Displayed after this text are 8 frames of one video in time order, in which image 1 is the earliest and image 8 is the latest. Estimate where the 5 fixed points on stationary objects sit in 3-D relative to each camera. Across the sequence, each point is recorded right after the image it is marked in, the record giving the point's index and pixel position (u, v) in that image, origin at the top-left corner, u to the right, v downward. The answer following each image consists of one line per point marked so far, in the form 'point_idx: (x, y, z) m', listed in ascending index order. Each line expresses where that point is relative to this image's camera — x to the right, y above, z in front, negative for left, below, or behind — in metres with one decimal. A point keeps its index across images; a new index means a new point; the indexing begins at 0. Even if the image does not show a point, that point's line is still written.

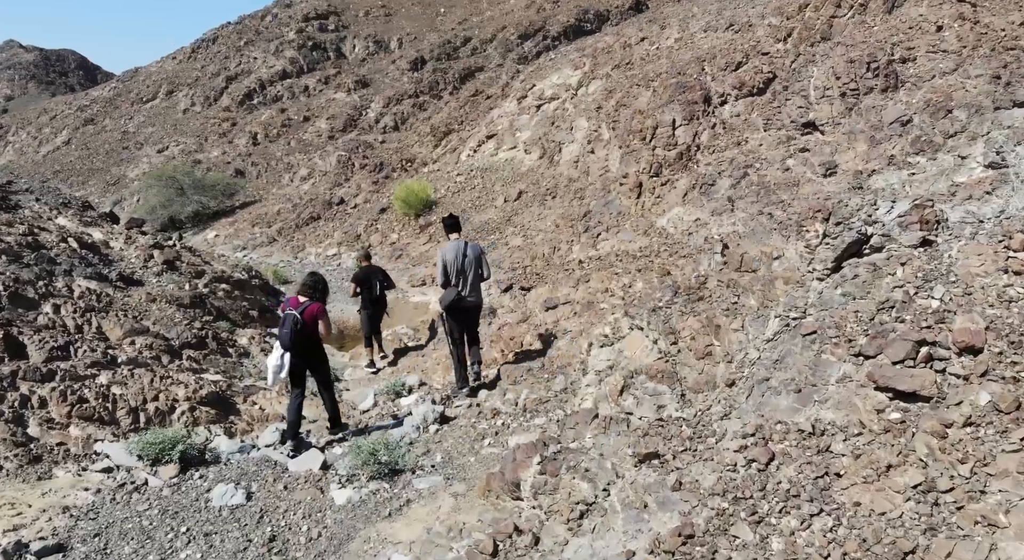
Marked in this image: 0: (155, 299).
0: (-3.8, -0.2, +8.1) m
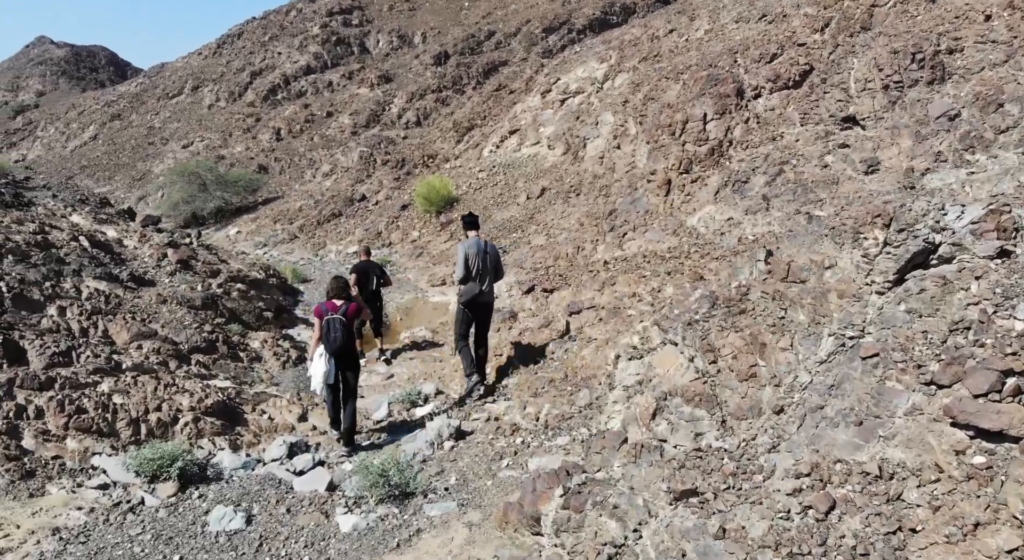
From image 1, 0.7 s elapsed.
0: (-3.5, -0.2, +7.9) m
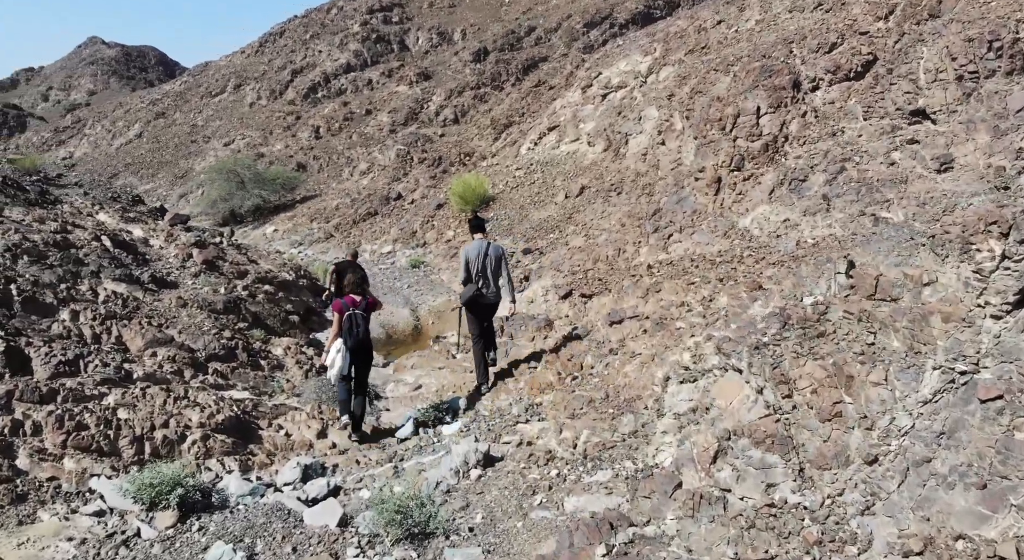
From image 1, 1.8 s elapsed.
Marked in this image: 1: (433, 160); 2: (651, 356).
0: (-3.2, -0.2, +7.5) m
1: (-1.7, +2.6, +16.7) m
2: (+1.0, -0.6, +5.3) m
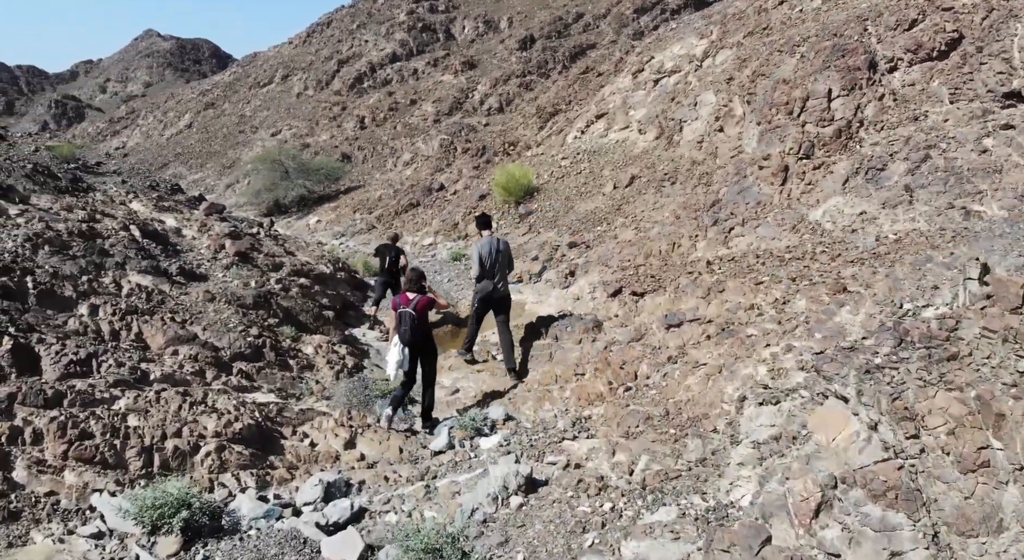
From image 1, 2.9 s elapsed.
0: (-2.8, -0.2, +7.1) m
1: (-0.8, +2.8, +16.1) m
2: (+1.3, -0.6, +4.7) m
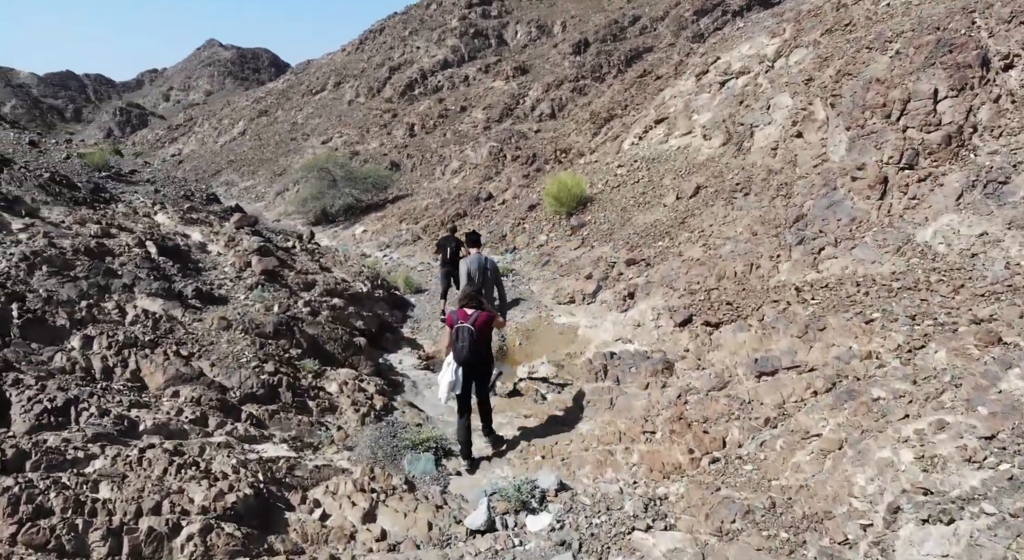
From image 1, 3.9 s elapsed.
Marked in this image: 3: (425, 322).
0: (-2.3, -0.4, +6.3) m
1: (+0.3, +2.4, +15.2) m
2: (+1.5, -0.8, +3.6) m
3: (-1.0, -0.5, +9.1) m
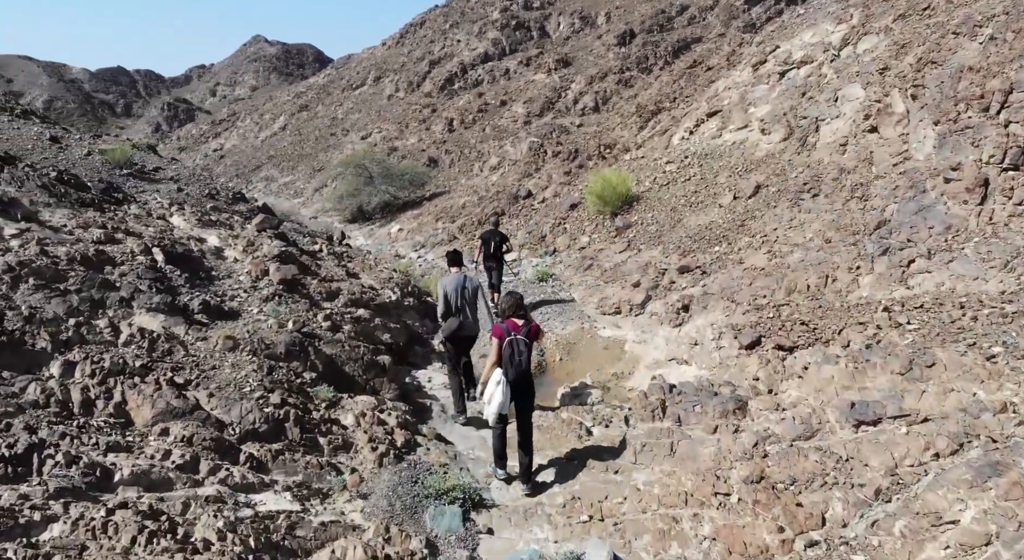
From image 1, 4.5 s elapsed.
0: (-2.0, -0.5, +5.6) m
1: (+1.1, +2.4, +14.3) m
2: (+1.7, -1.0, +2.8) m
3: (-0.6, -0.6, +8.3) m
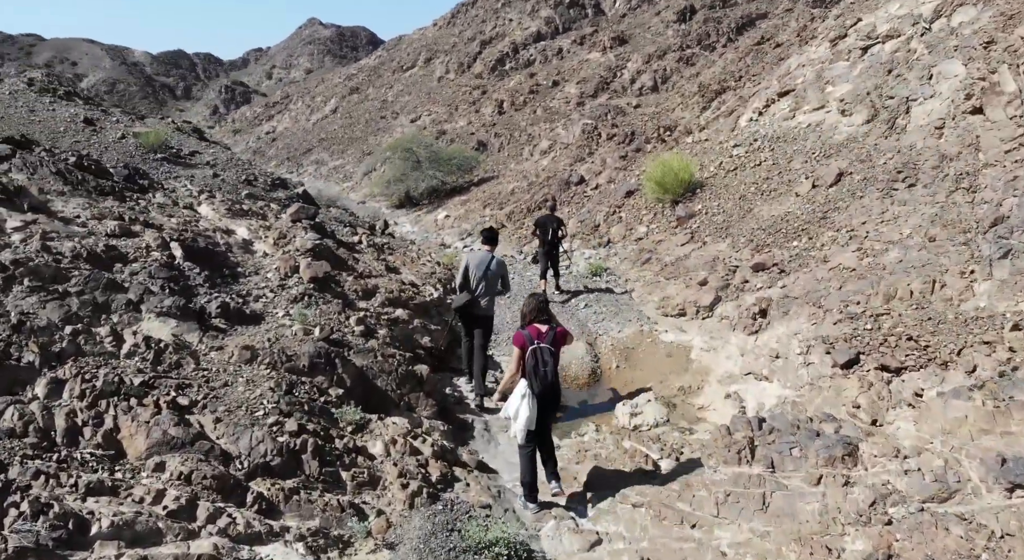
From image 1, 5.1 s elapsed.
0: (-1.7, -0.5, +4.9) m
1: (+2.0, +2.5, +13.4) m
2: (+1.9, -1.1, +1.9) m
3: (-0.1, -0.5, +7.5) m
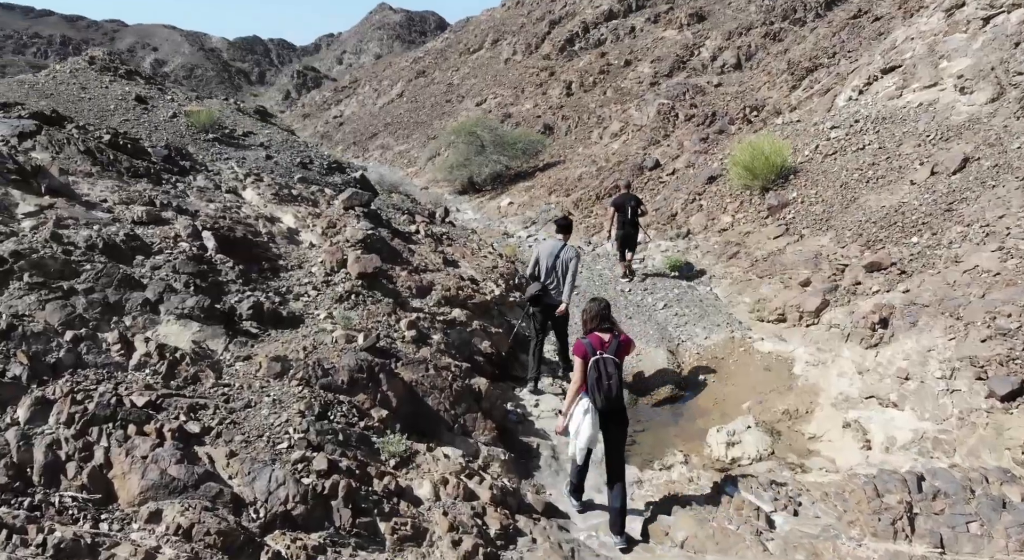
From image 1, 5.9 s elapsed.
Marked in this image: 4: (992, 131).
0: (-1.2, -0.5, +4.2) m
1: (+3.2, +2.6, +12.3) m
2: (+2.0, -1.2, +0.9) m
3: (+0.6, -0.5, +6.7) m
4: (+4.6, +1.4, +7.2) m
